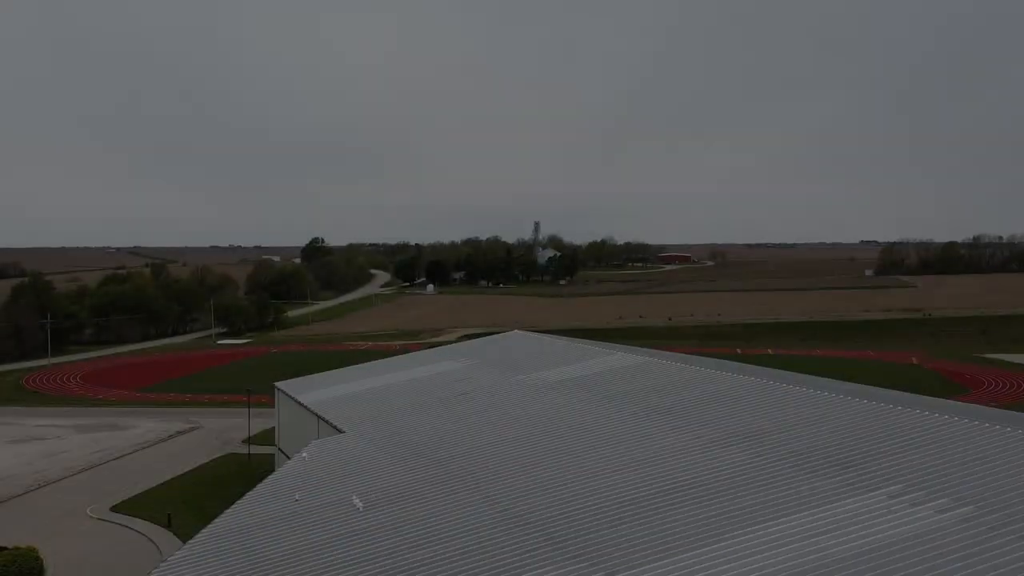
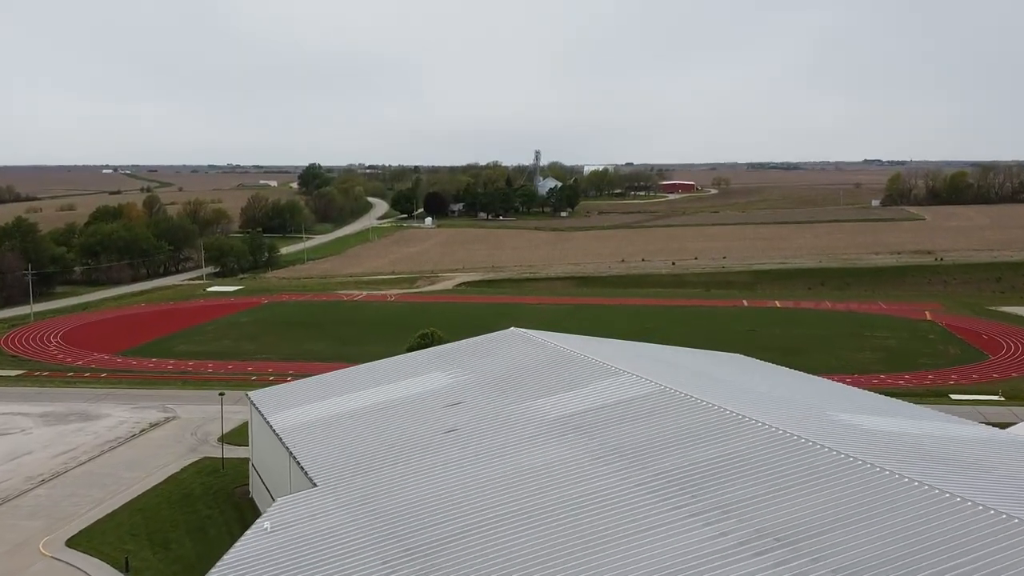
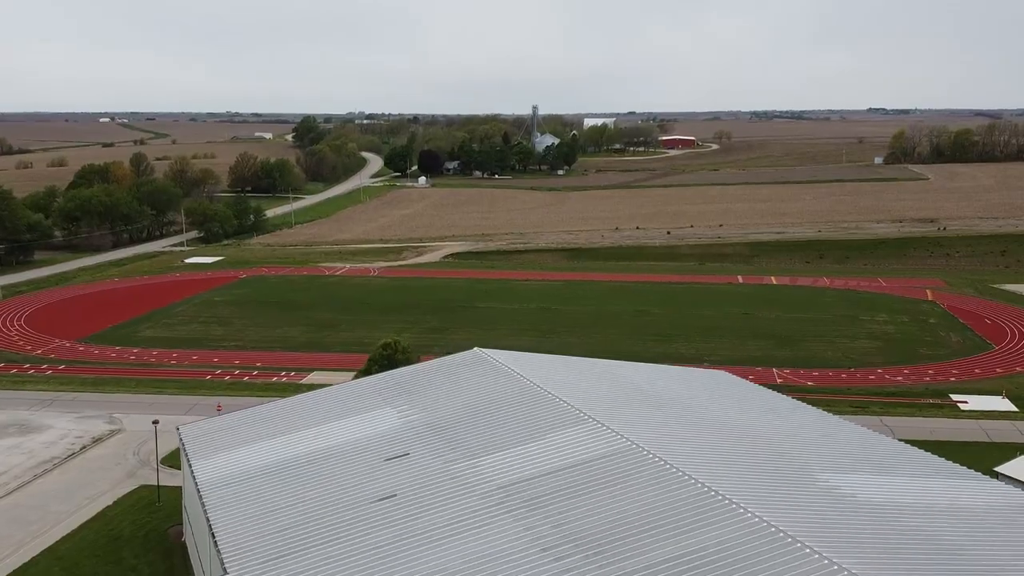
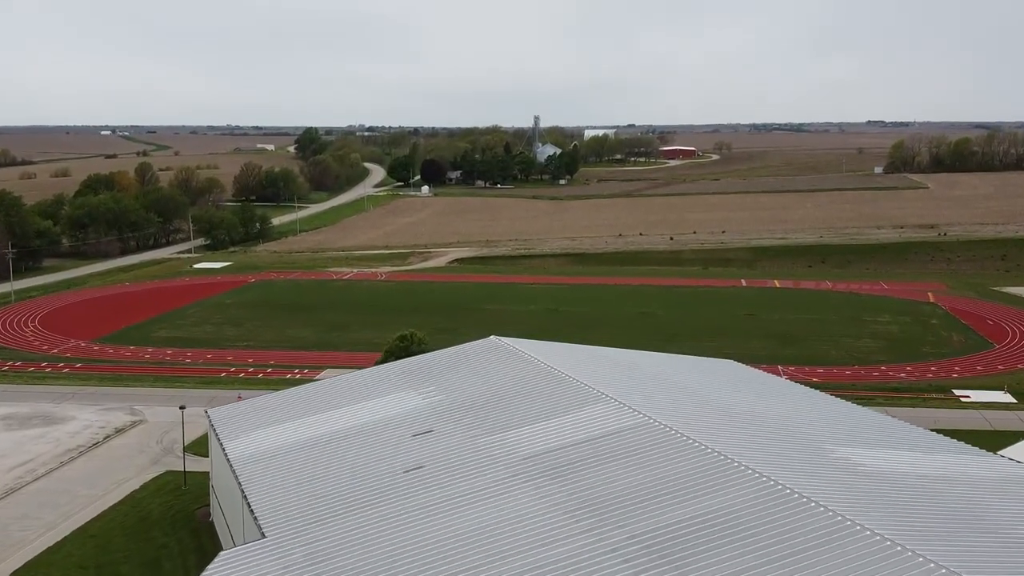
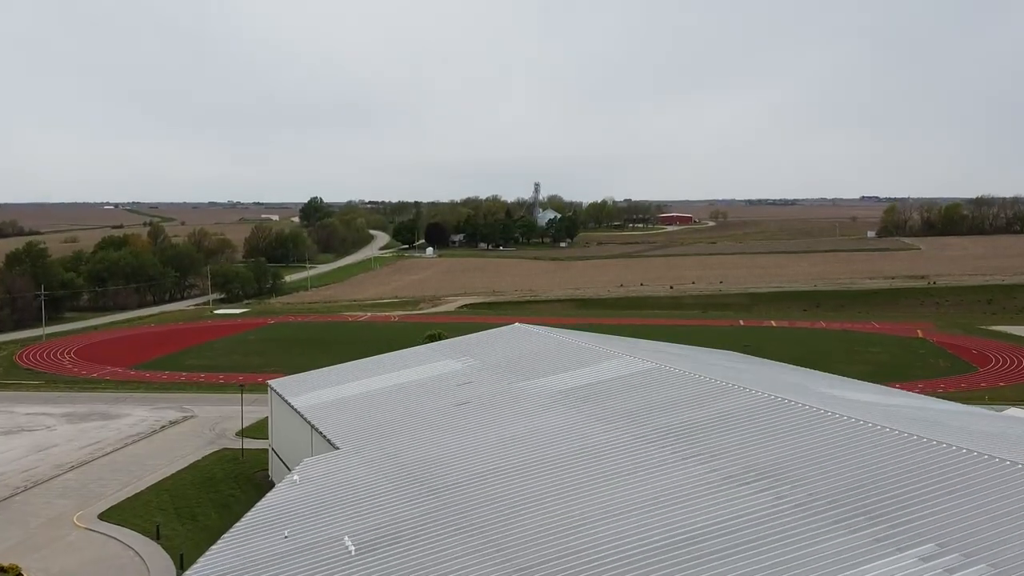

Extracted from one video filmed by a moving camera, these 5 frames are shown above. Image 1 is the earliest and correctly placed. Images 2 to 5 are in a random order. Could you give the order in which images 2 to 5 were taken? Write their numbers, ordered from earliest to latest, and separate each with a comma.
5, 2, 4, 3
